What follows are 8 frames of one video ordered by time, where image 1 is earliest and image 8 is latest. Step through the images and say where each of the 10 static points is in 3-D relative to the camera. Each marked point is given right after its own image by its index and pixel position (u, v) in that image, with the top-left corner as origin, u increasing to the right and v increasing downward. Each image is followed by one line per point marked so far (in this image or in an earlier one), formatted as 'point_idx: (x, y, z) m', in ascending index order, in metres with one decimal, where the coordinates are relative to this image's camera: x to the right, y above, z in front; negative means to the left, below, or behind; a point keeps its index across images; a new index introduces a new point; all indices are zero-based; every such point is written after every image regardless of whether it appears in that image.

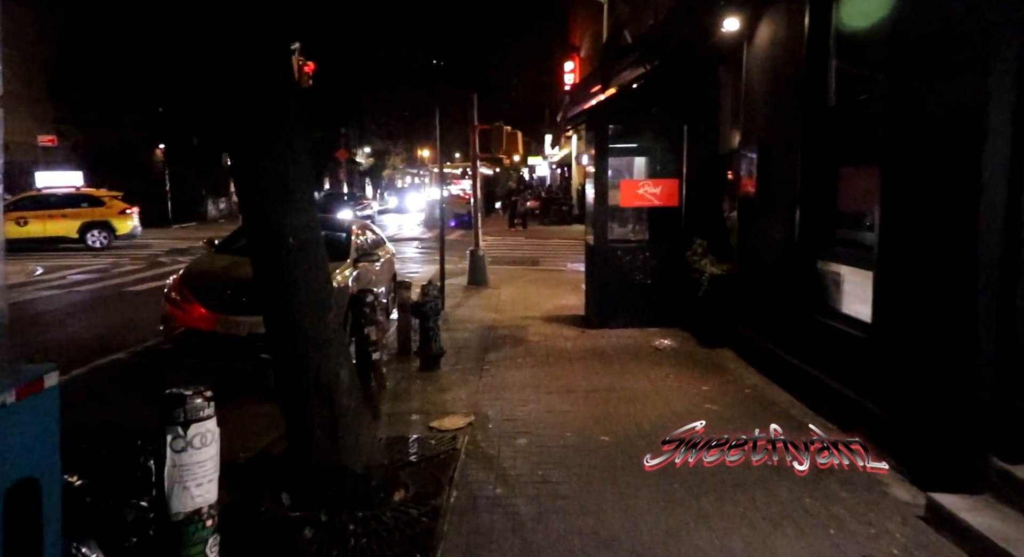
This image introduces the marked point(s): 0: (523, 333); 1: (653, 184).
0: (+0.1, -0.7, +10.6) m
1: (+2.0, +1.3, +10.6) m
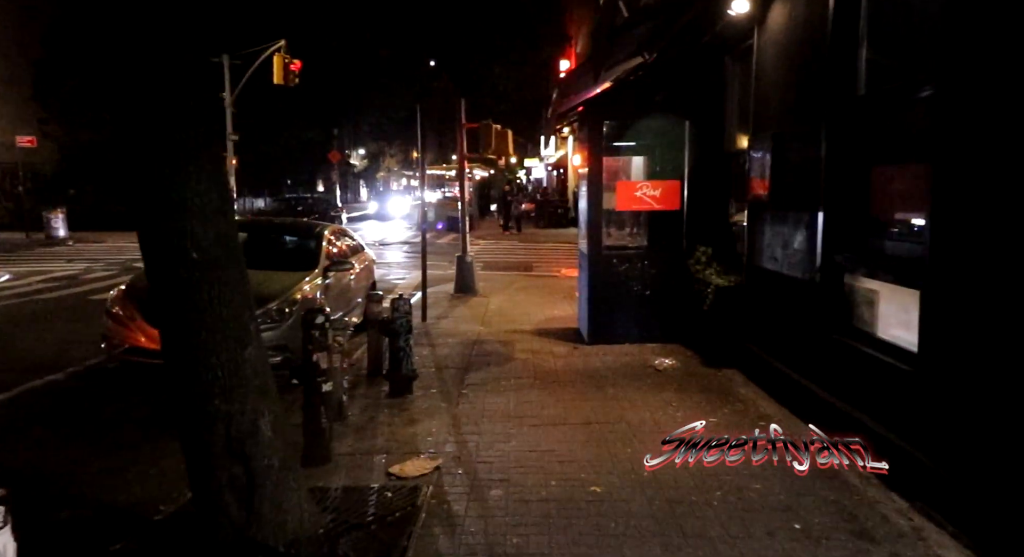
0: (0.0, -0.9, +9.6) m
1: (+1.8, +1.1, +9.7) m
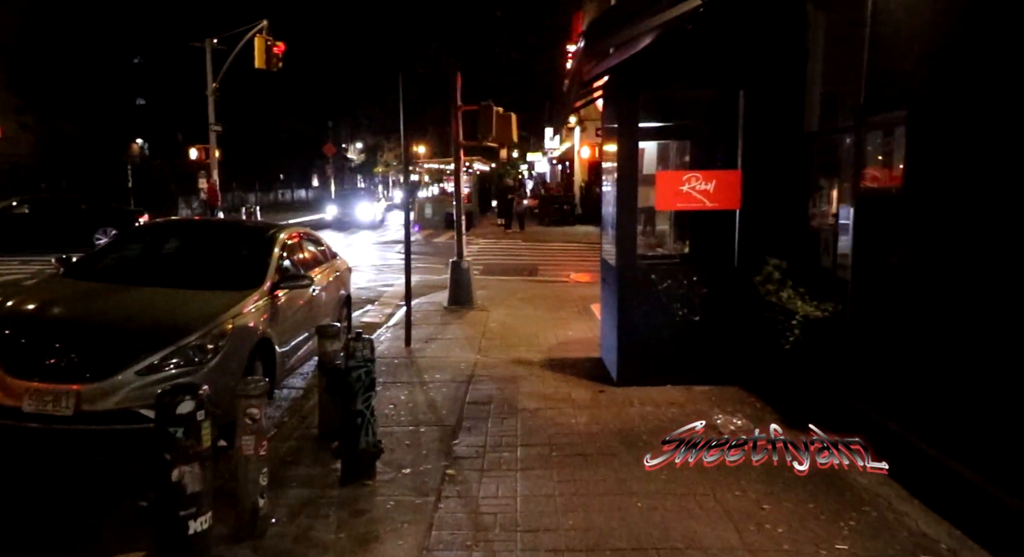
0: (0.0, -1.1, +7.3) m
1: (+1.8, +0.9, +7.4) m
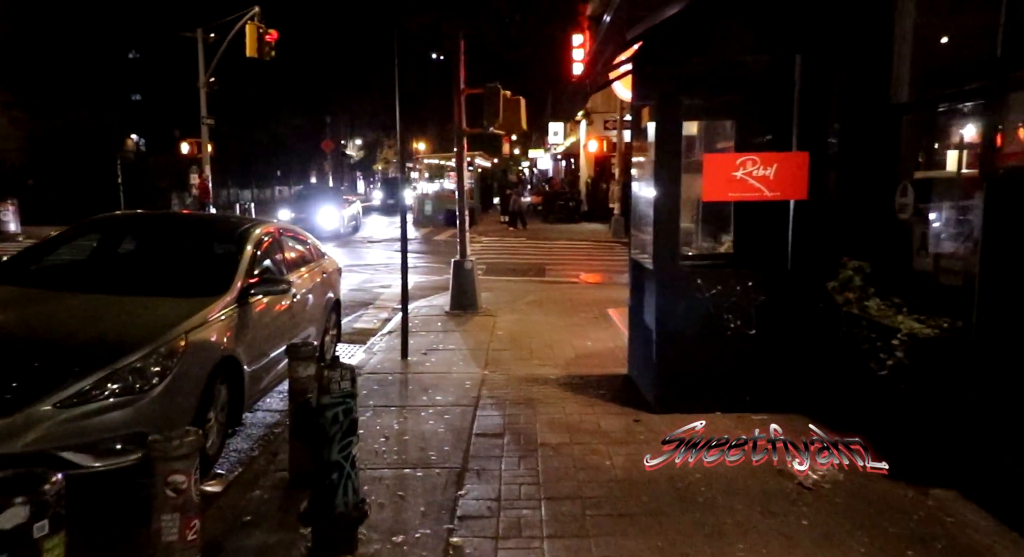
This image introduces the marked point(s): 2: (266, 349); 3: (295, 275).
0: (+0.1, -1.1, +6.1) m
1: (+2.0, +0.9, +6.1) m
2: (-2.1, -0.6, +6.8) m
3: (-2.3, +0.1, +8.1) m
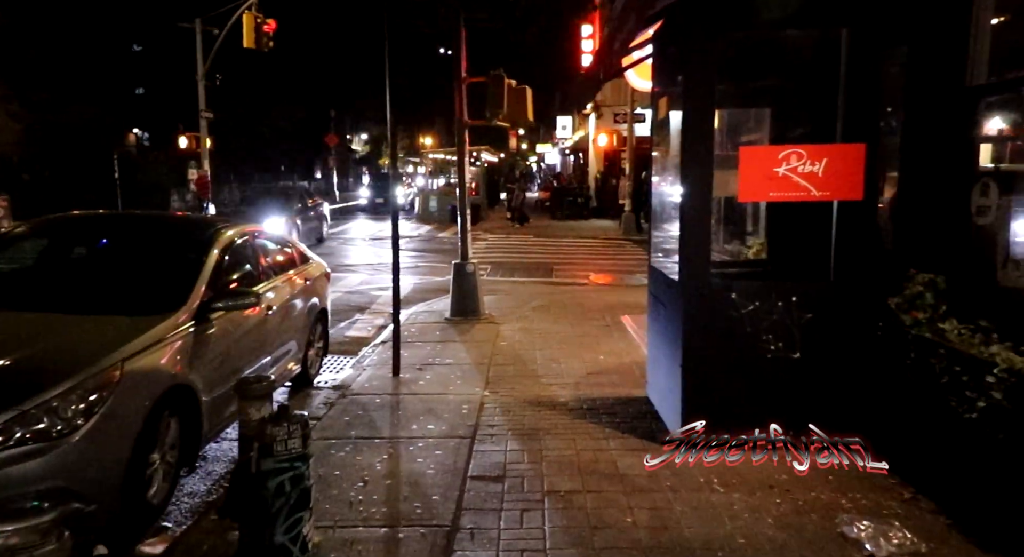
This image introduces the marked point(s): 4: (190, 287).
0: (+0.2, -1.2, +5.2) m
1: (+2.0, +0.8, +5.2) m
2: (-2.1, -0.7, +6.0) m
3: (-2.2, 0.0, +7.2) m
4: (-2.3, -0.1, +5.6) m
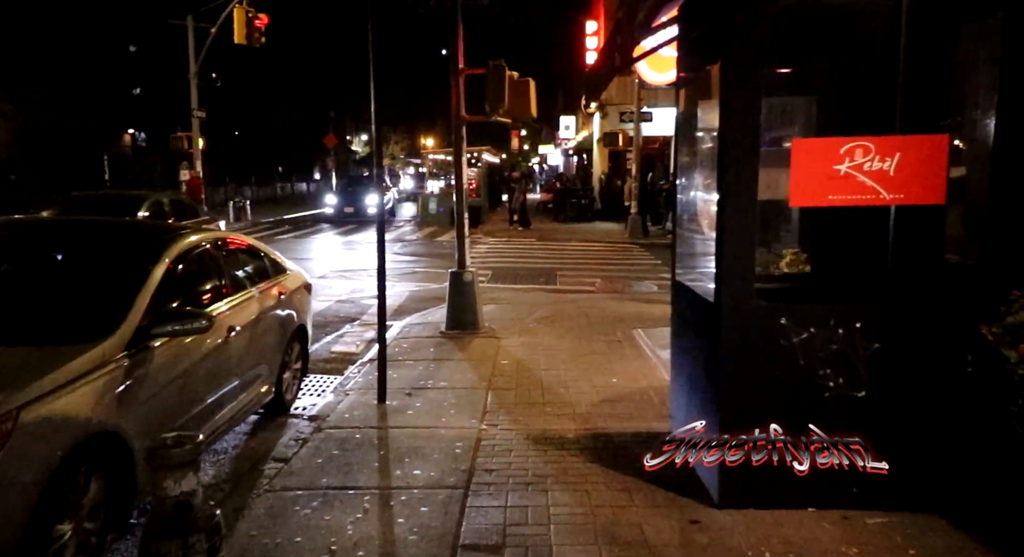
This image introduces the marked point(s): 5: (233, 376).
0: (+0.2, -1.3, +4.2) m
1: (+2.0, +0.7, +4.3) m
2: (-2.1, -0.8, +5.0) m
3: (-2.2, -0.1, +6.3) m
4: (-2.3, -0.2, +4.7) m
5: (-2.1, -0.7, +5.8) m
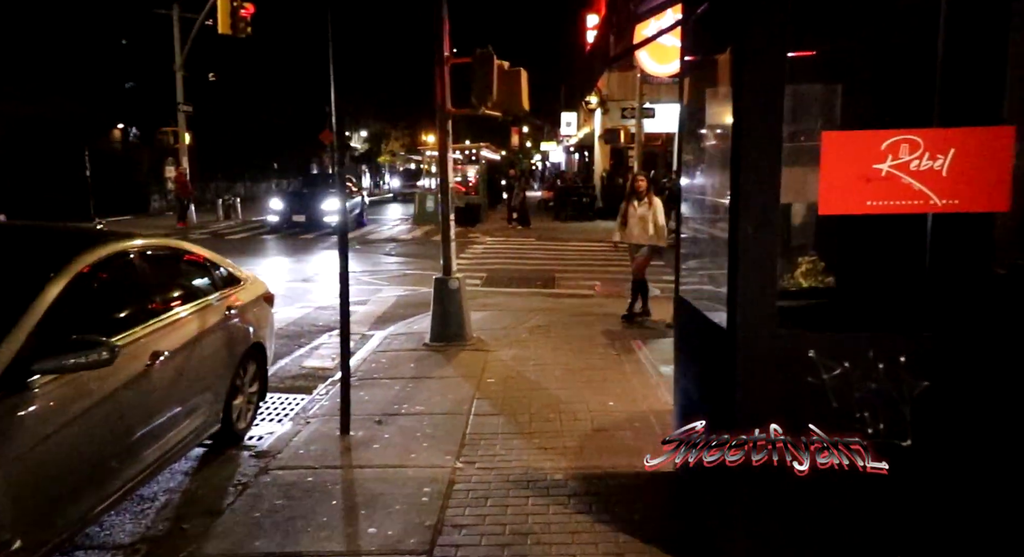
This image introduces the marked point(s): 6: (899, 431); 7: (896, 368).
0: (0.0, -1.4, +3.4) m
1: (+1.8, +0.6, +3.4) m
2: (-2.2, -0.9, +4.2) m
3: (-2.3, -0.2, +5.5) m
4: (-2.5, -0.3, +3.9) m
5: (-2.2, -0.8, +5.0) m
6: (+1.7, -0.7, +3.5) m
7: (+1.7, -0.4, +3.5) m
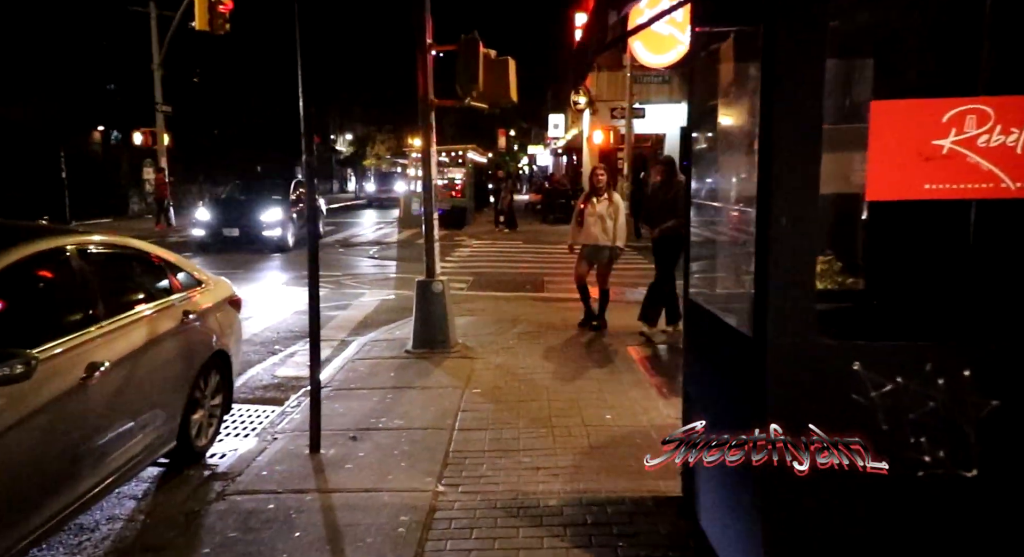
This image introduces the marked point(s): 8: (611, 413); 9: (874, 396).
0: (0.0, -1.4, +2.9) m
1: (+1.8, +0.6, +2.9) m
2: (-2.3, -0.9, +3.6) m
3: (-2.4, -0.2, +4.9) m
4: (-2.5, -0.3, +3.3) m
5: (-2.3, -0.8, +4.4) m
6: (+1.7, -0.7, +3.0) m
7: (+1.7, -0.4, +2.9) m
8: (+0.8, -1.1, +6.3) m
9: (+1.3, -0.4, +2.9) m
